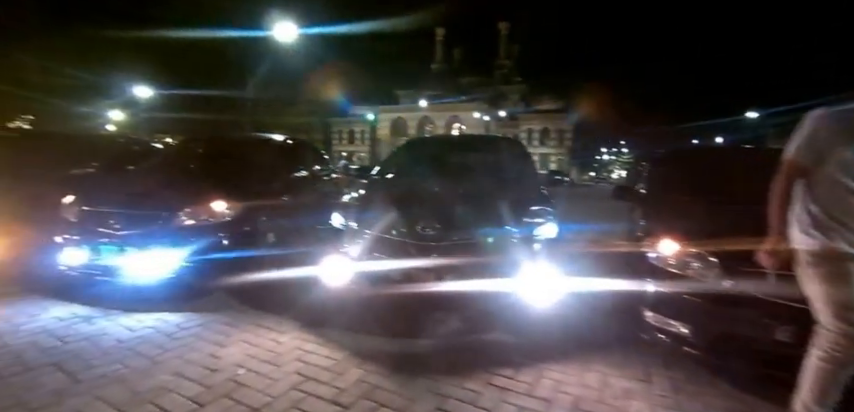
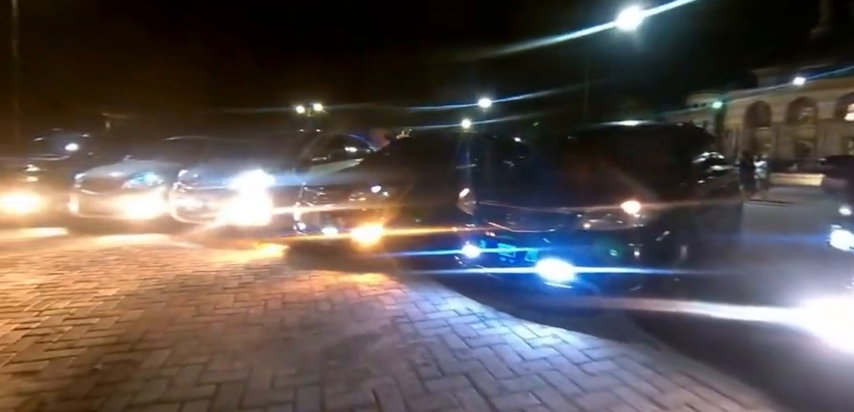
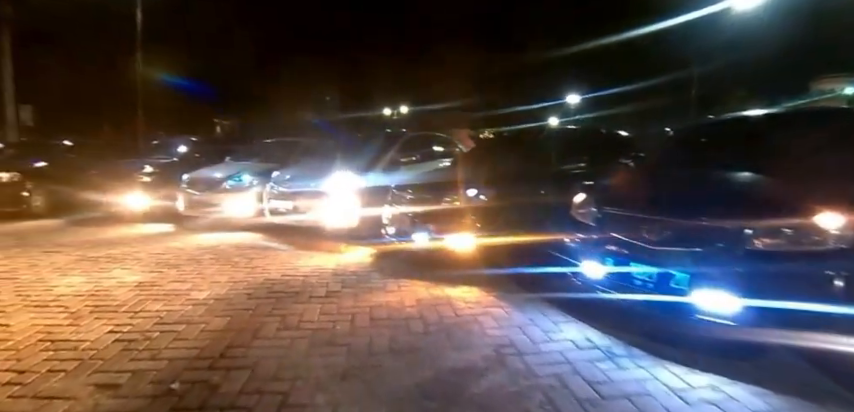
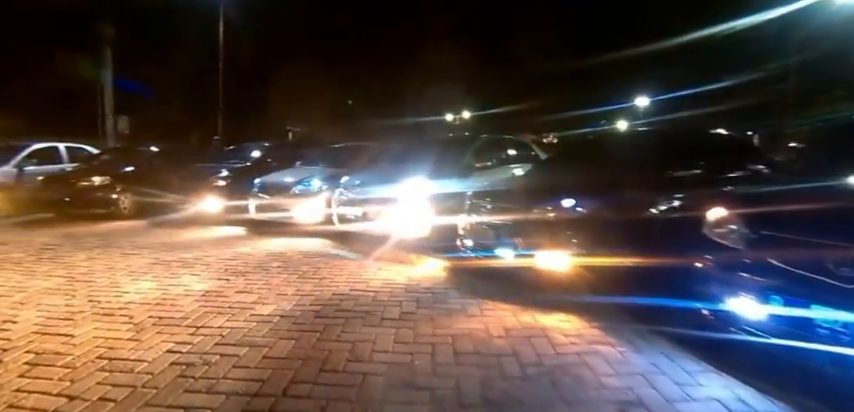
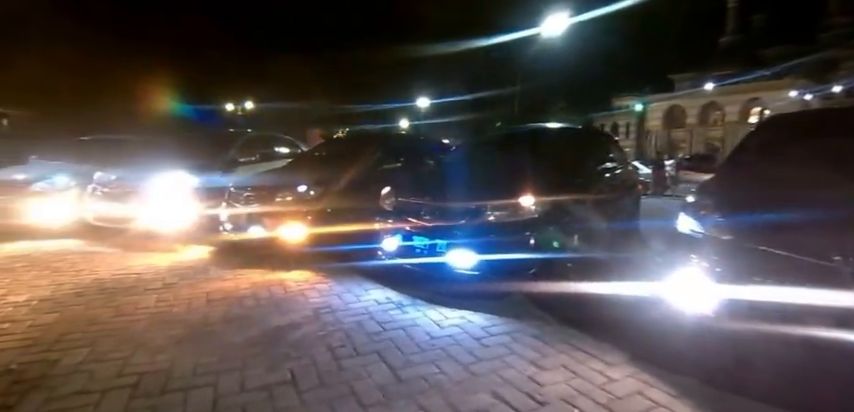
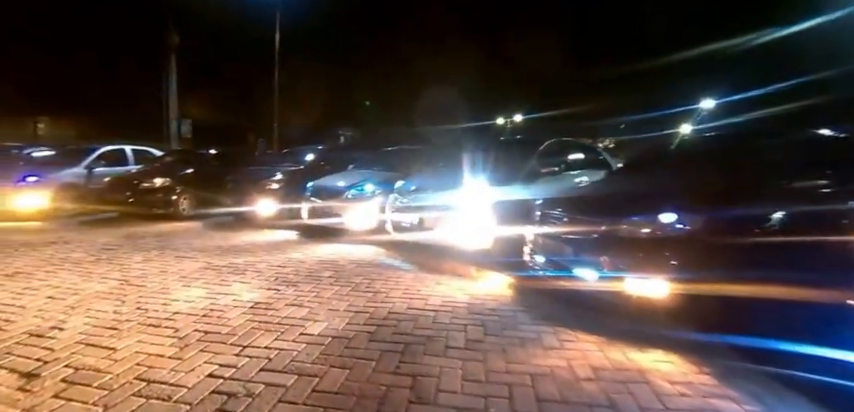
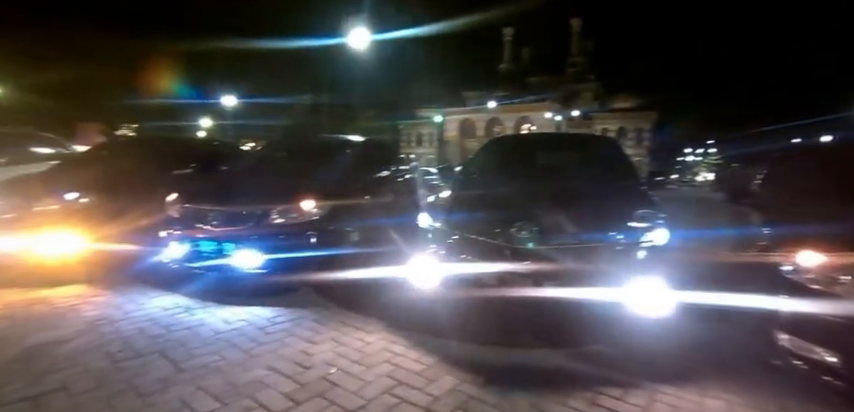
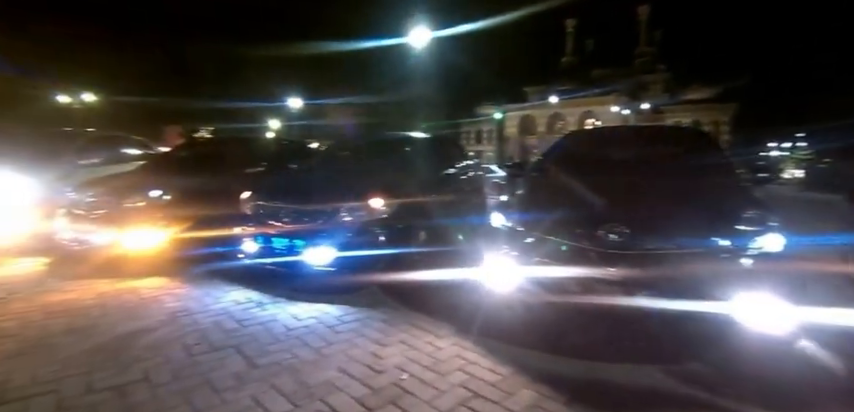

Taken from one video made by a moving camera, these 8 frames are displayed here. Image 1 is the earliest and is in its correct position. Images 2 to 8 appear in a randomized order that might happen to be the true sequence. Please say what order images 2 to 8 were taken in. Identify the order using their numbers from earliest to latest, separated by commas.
7, 8, 5, 2, 3, 4, 6
